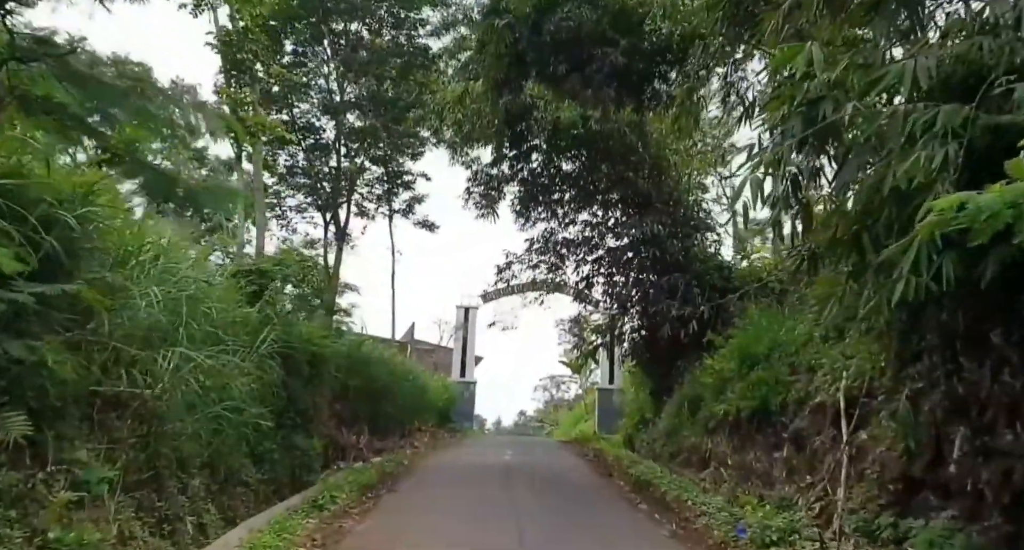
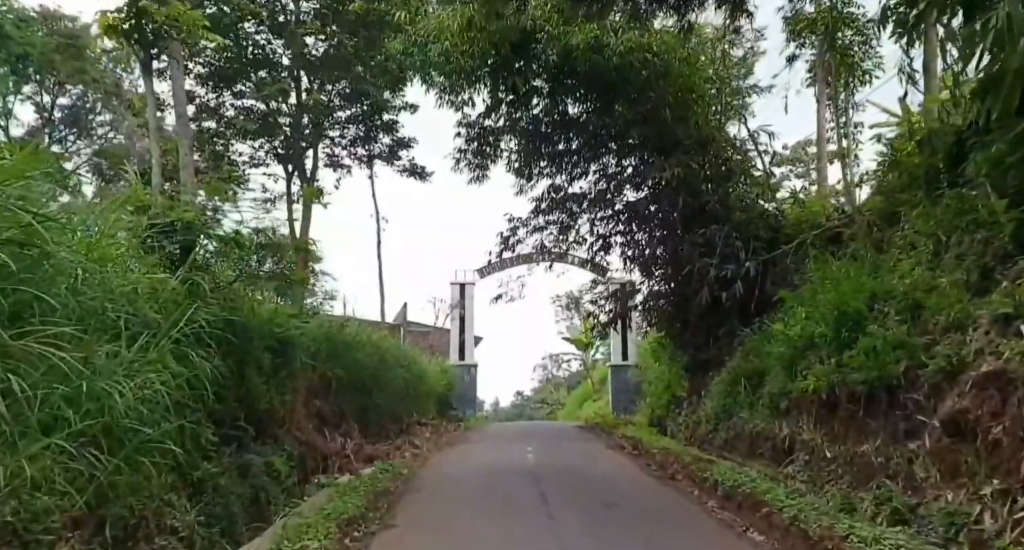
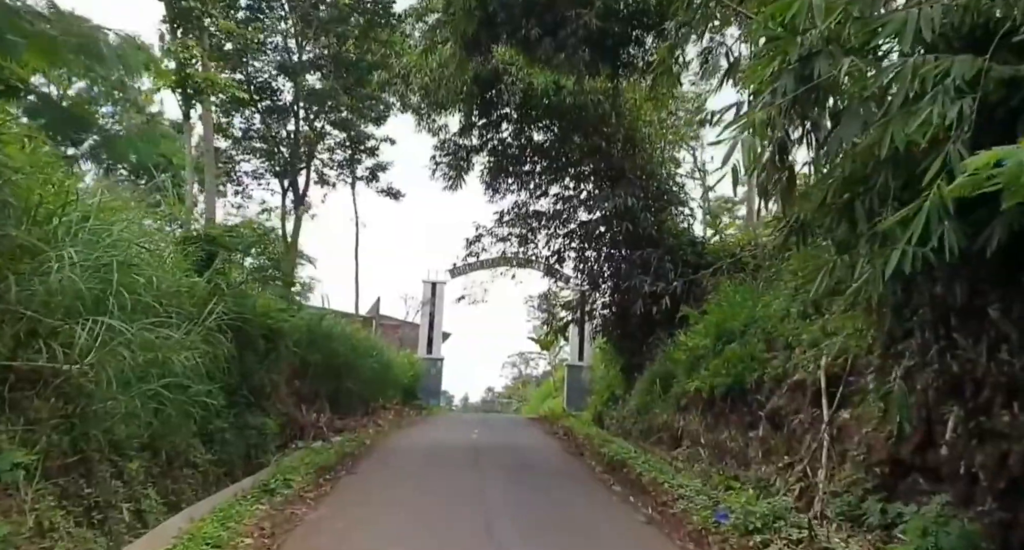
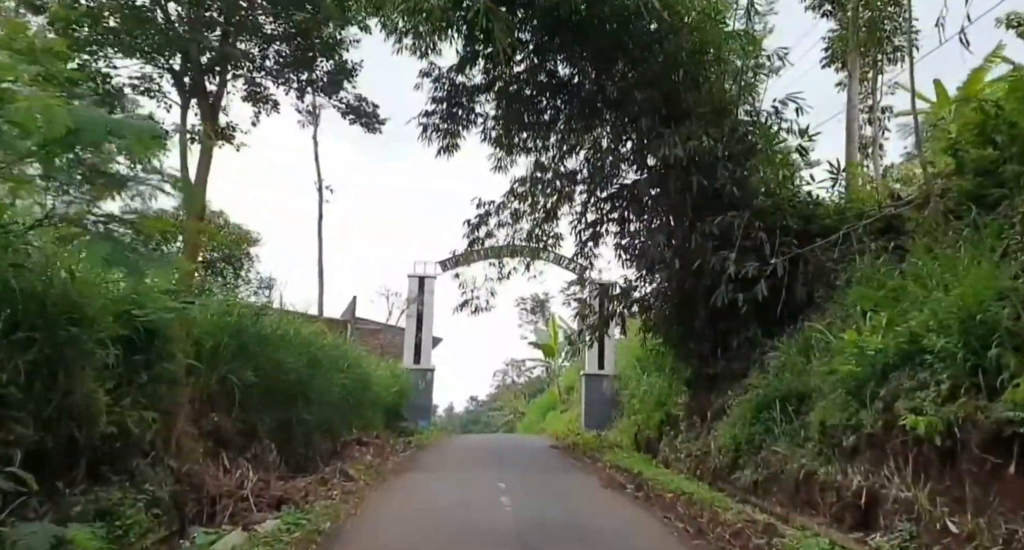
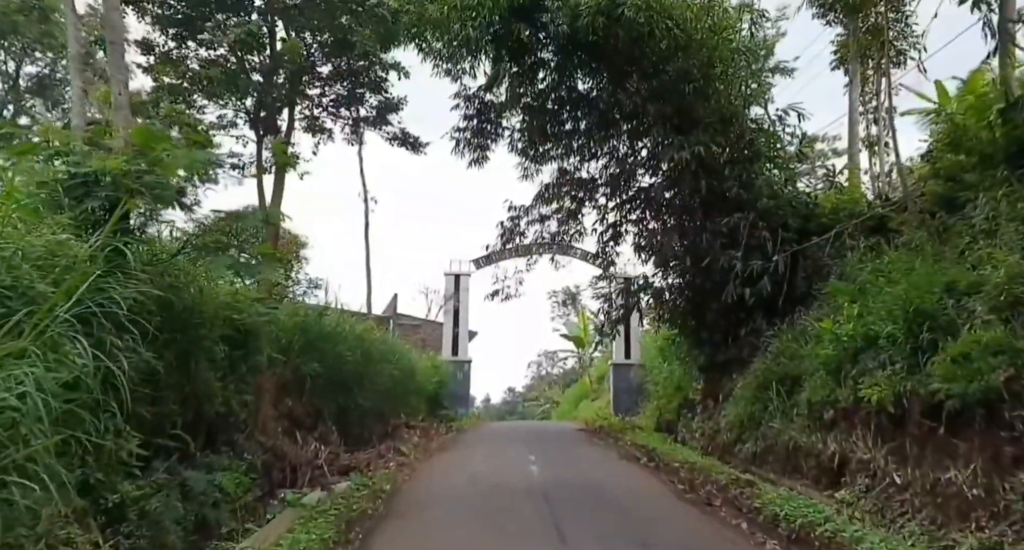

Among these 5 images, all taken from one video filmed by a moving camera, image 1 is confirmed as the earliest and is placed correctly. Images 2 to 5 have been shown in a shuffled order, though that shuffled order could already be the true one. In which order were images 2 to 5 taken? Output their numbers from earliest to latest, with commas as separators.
3, 2, 5, 4
